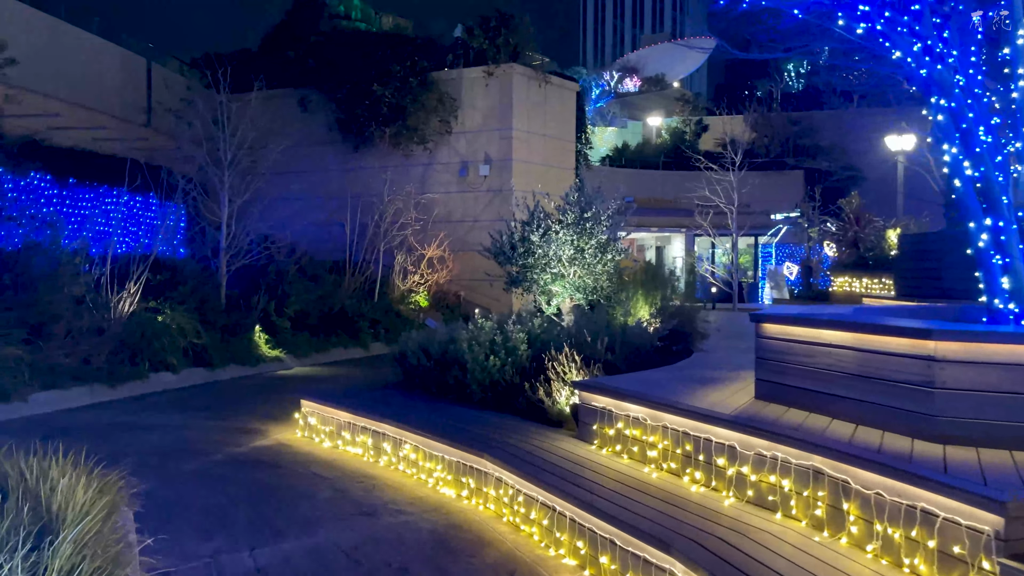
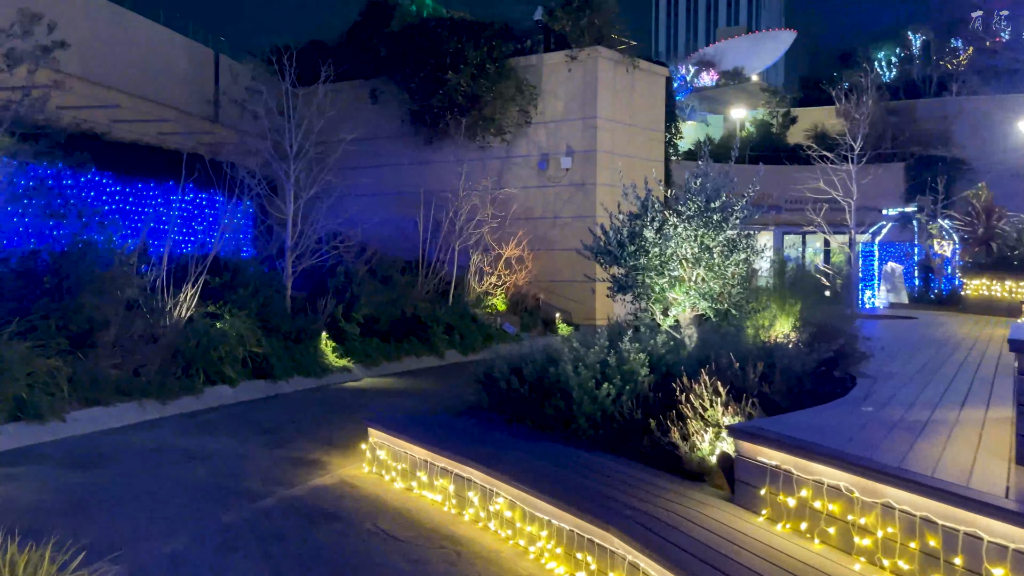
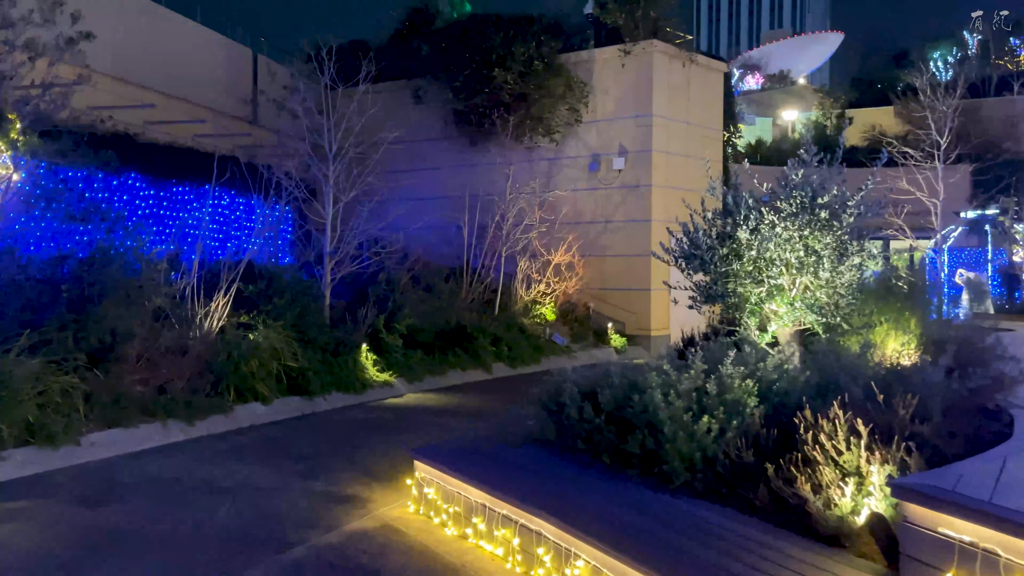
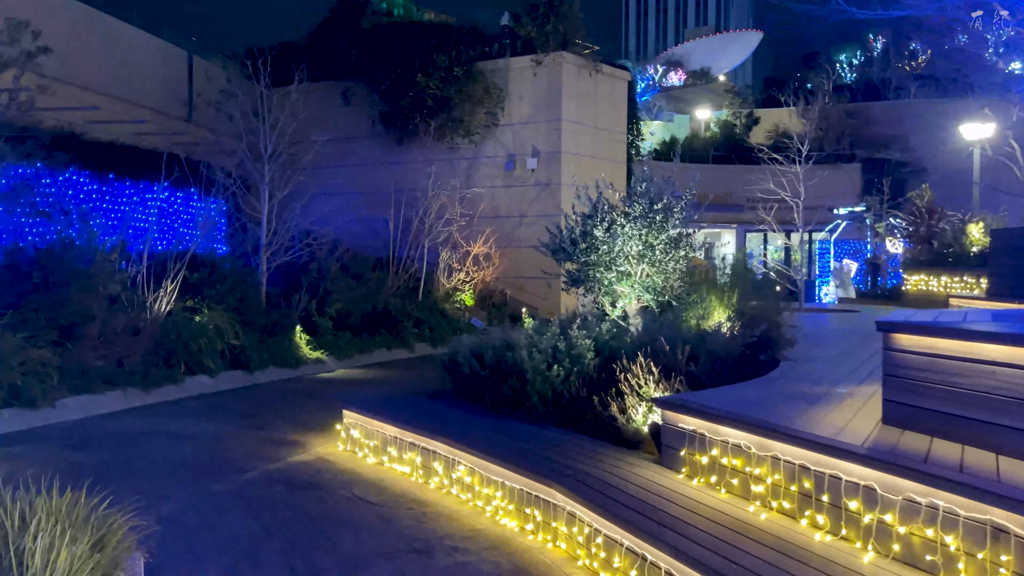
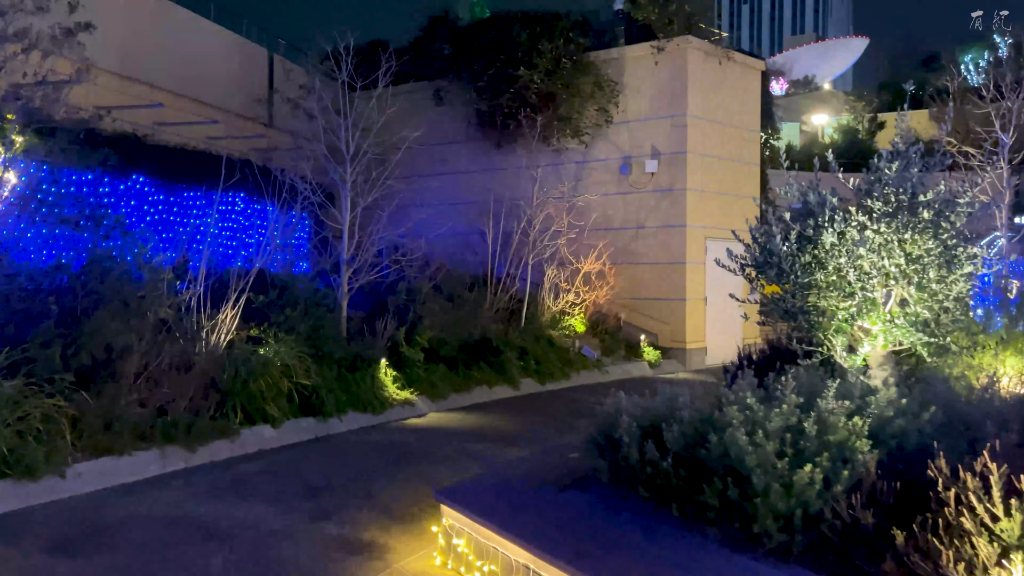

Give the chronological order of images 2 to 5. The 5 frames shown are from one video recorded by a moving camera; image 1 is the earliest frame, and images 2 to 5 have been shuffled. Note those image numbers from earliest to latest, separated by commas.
4, 2, 3, 5
